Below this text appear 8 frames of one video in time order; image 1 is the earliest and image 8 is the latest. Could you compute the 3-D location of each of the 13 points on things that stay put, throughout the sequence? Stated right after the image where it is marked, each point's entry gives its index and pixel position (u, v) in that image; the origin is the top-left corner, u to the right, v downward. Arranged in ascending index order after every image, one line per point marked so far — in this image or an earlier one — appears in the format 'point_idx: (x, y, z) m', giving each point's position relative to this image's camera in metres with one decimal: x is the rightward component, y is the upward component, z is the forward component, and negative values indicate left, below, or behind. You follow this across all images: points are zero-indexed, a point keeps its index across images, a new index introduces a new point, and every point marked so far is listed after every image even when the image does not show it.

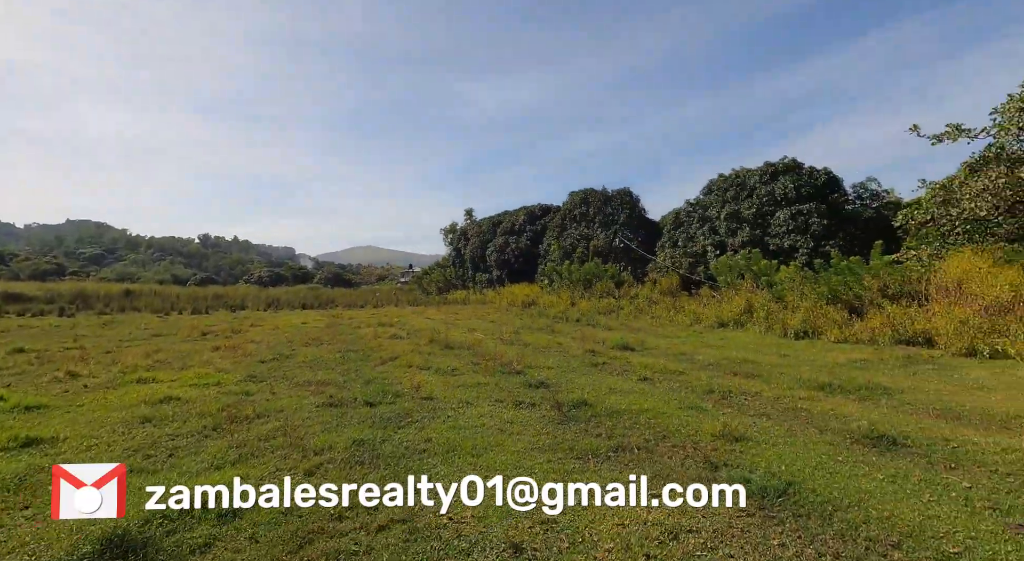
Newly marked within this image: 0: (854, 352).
0: (+4.5, -1.0, +8.1) m
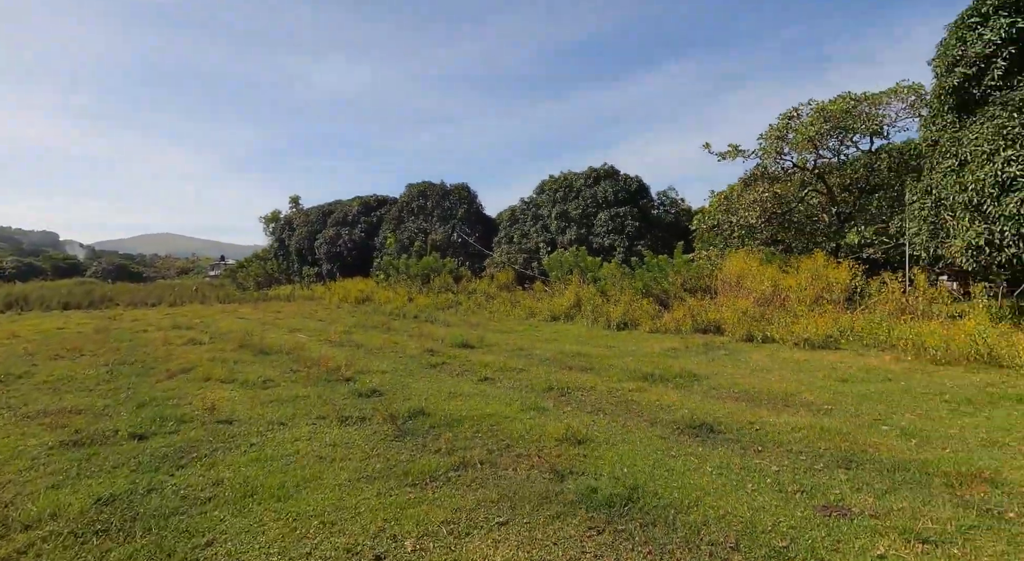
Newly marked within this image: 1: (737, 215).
0: (+2.3, -0.9, +8.9) m
1: (+4.6, +1.4, +12.6) m
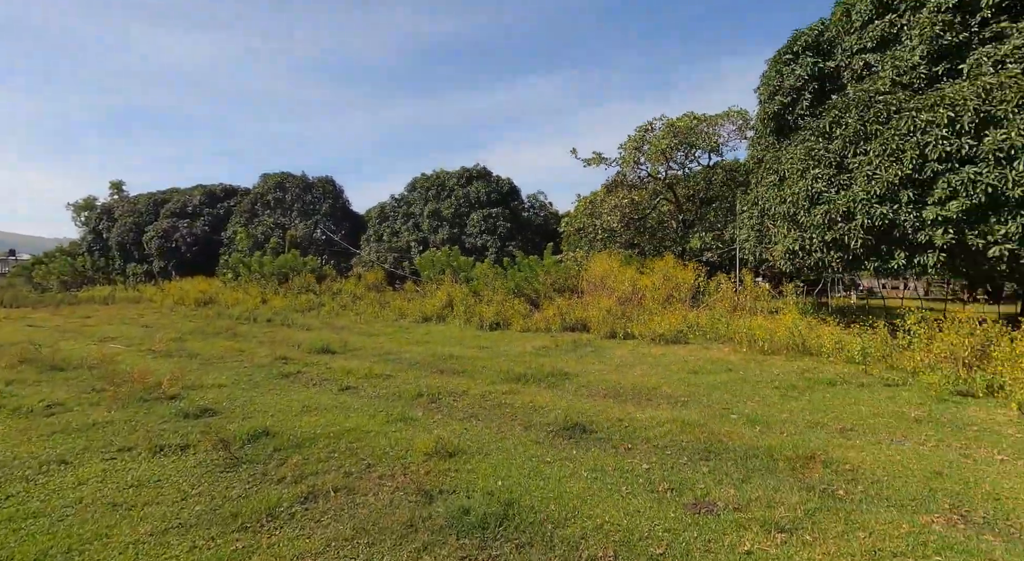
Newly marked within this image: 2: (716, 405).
0: (+0.4, -0.9, +9.0) m
1: (+1.9, +1.4, +13.1) m
2: (+1.5, -0.9, +4.3) m
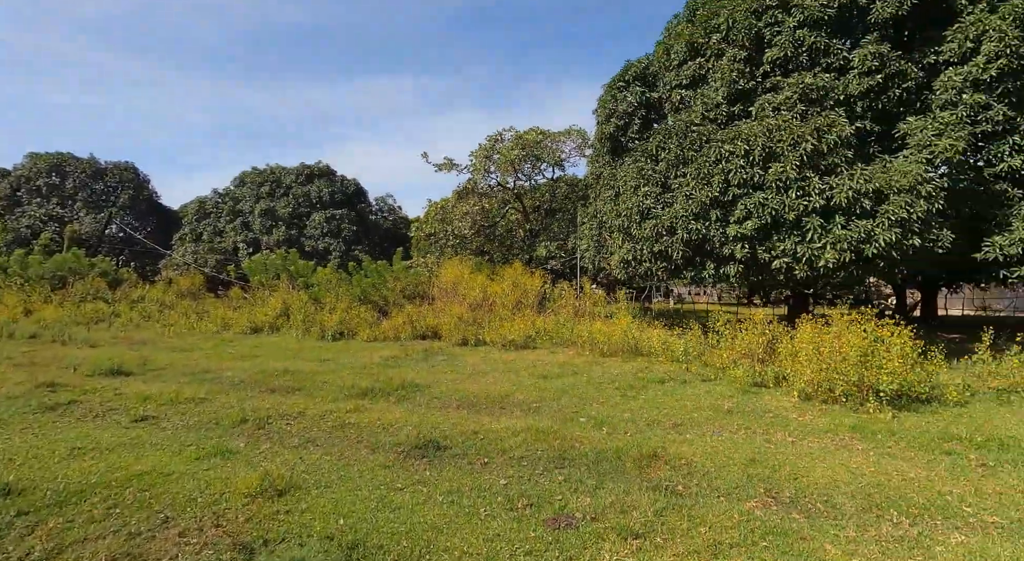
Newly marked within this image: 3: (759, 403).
0: (-1.8, -1.0, +8.6) m
1: (-1.3, +1.2, +13.0) m
2: (+0.4, -0.9, +4.3) m
3: (+2.0, -1.0, +4.9) m
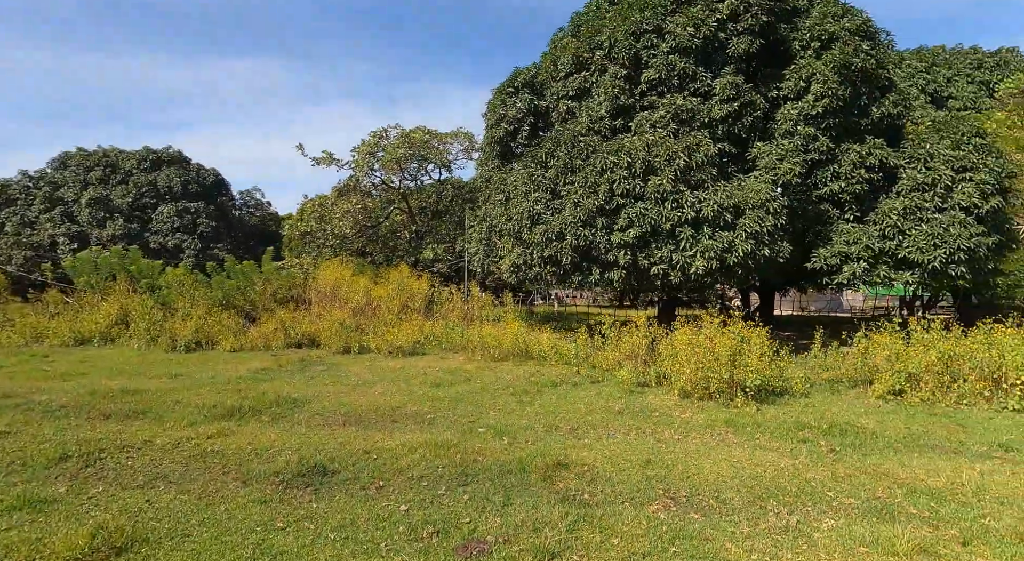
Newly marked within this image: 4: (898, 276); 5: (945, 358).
0: (-3.3, -1.1, +7.9) m
1: (-3.7, +1.1, +12.3) m
2: (-0.3, -1.0, +4.2) m
3: (+1.2, -1.0, +5.1) m
4: (+5.3, 0.0, +8.4) m
5: (+4.3, -0.7, +5.8) m
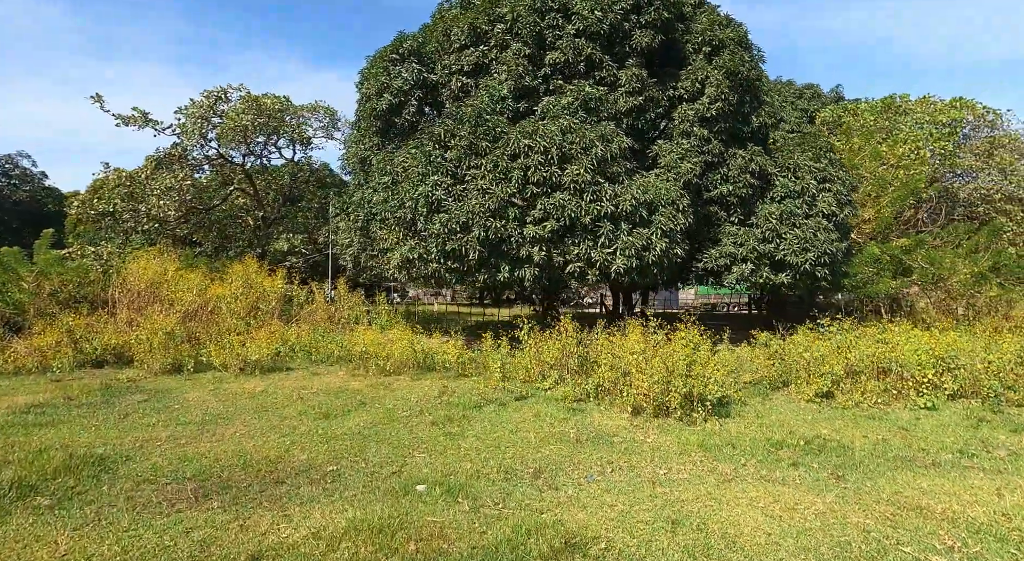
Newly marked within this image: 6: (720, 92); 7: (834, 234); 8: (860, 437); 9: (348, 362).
0: (-4.5, -1.0, +5.7) m
1: (-6.1, +1.2, +9.9) m
2: (-0.6, -0.9, +2.9) m
3: (+0.6, -1.0, +4.1) m
4: (+3.7, 0.0, +8.4) m
5: (+3.4, -0.7, +5.7) m
6: (+2.8, +2.6, +8.3) m
7: (+4.6, +0.7, +8.5) m
8: (+2.4, -1.1, +4.2) m
9: (-2.8, -1.3, +9.9) m
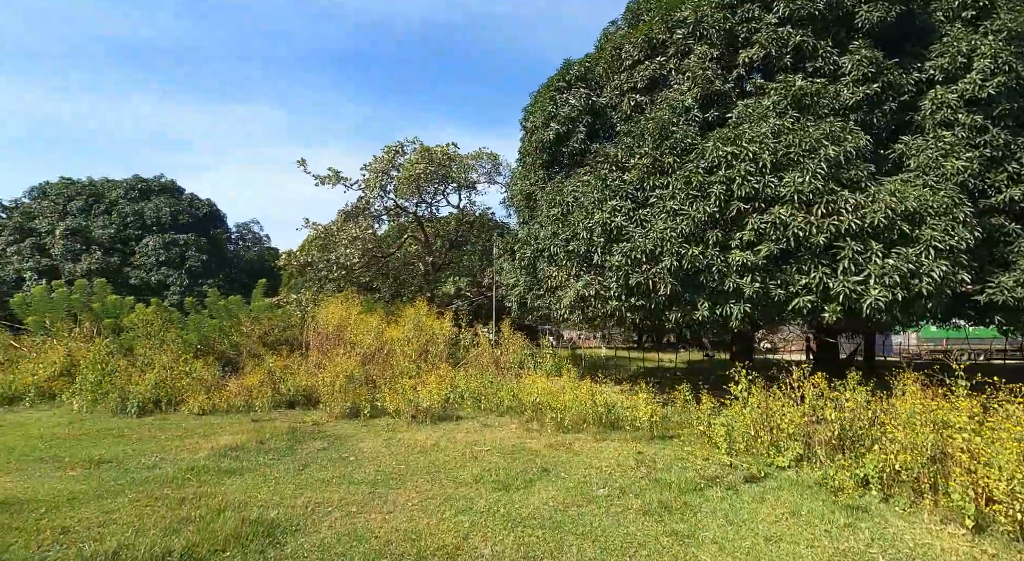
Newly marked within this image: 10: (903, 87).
0: (-2.8, -1.4, +5.5) m
1: (-3.2, +0.4, +10.0) m
2: (+0.3, -1.0, +1.8) m
3: (+1.8, -1.2, +2.6) m
4: (+5.9, -0.3, +6.0) m
5: (+4.9, -0.9, +3.5) m
6: (+5.0, +2.3, +6.3) m
7: (+6.7, +0.4, +5.9) m
8: (+3.6, -1.2, +2.2) m
9: (+0.1, -2.0, +9.1) m
10: (+4.1, +2.1, +6.3) m
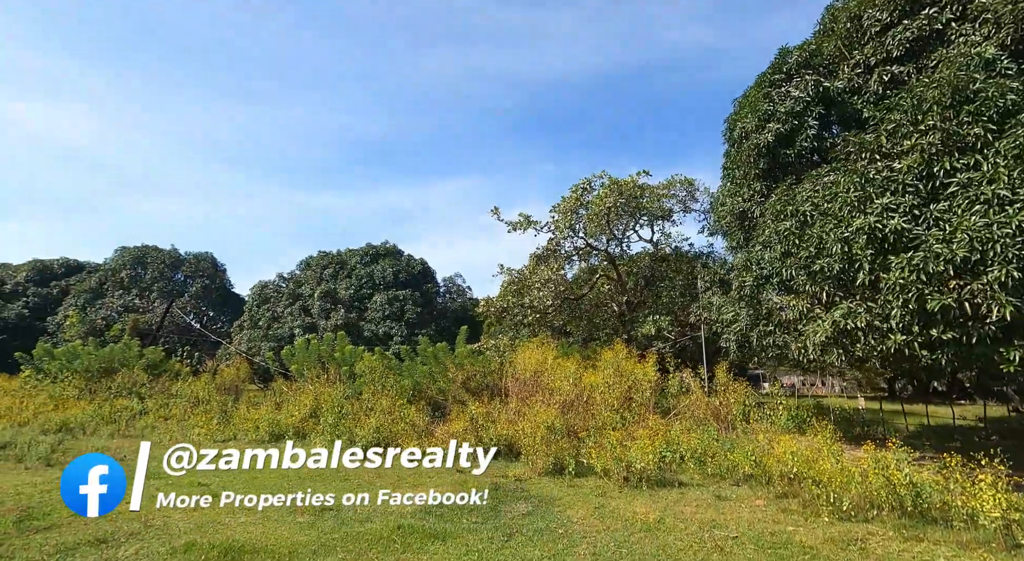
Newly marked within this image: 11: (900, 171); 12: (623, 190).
0: (-0.9, -1.7, +4.5) m
1: (0.0, -0.2, +9.1) m
2: (+0.8, -1.0, +0.1) m
3: (+2.5, -1.0, +0.4) m
4: (+7.4, -0.1, +2.5) m
5: (+5.7, -0.6, +0.3) m
6: (+6.5, +2.3, +3.2) m
7: (+8.1, +0.6, +2.1) m
8: (+4.1, -1.0, -0.5) m
9: (+2.9, -2.4, +7.0) m
10: (+5.7, +2.2, +3.5) m
11: (+4.2, +1.2, +6.5) m
12: (+1.6, +1.6, +8.6) m
